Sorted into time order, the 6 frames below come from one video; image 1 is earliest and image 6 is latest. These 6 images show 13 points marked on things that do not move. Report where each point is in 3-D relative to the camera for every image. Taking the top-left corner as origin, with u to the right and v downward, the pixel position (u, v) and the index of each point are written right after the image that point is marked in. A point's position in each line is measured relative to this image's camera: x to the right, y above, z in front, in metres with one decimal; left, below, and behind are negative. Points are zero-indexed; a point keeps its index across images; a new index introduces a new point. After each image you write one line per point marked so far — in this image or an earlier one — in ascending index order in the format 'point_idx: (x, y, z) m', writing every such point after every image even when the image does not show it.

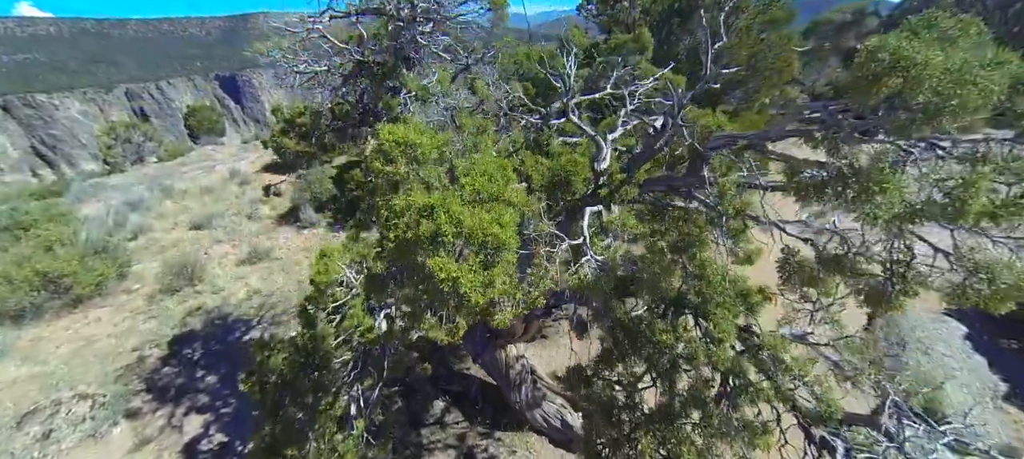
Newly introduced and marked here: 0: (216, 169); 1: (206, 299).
0: (-12.6, +2.5, +17.2) m
1: (-5.1, -1.2, +6.8) m
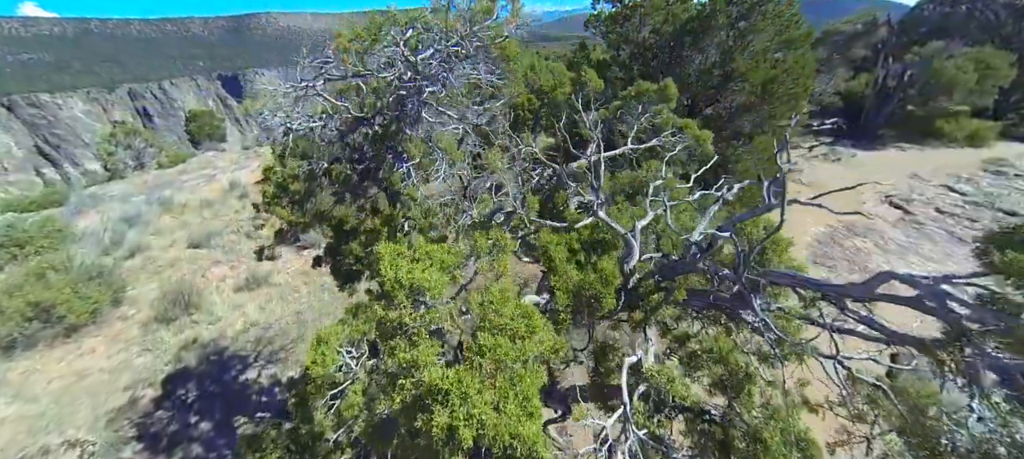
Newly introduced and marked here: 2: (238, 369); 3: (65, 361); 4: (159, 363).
0: (-12.4, +2.1, +17.0) m
1: (-5.0, -1.6, +6.6) m
2: (-4.1, -2.1, +6.1) m
3: (-6.6, -1.9, +6.0) m
4: (-5.1, -2.0, +5.9) m
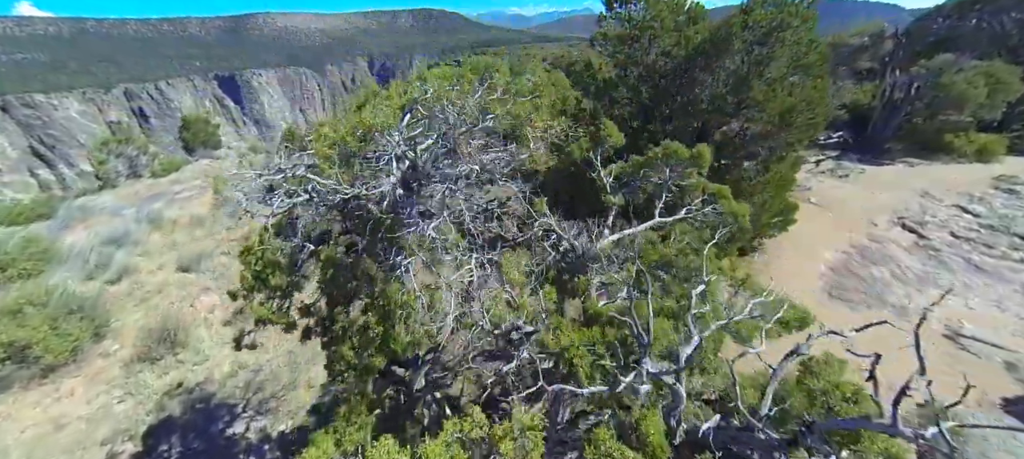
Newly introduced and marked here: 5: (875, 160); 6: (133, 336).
0: (-12.4, +1.5, +16.6) m
1: (-4.9, -2.2, +6.2) m
2: (-4.0, -2.6, +5.7) m
3: (-6.5, -2.4, +5.6) m
4: (-5.1, -2.5, +5.6) m
5: (+15.9, +3.1, +17.8) m
6: (-6.5, -1.8, +7.0) m
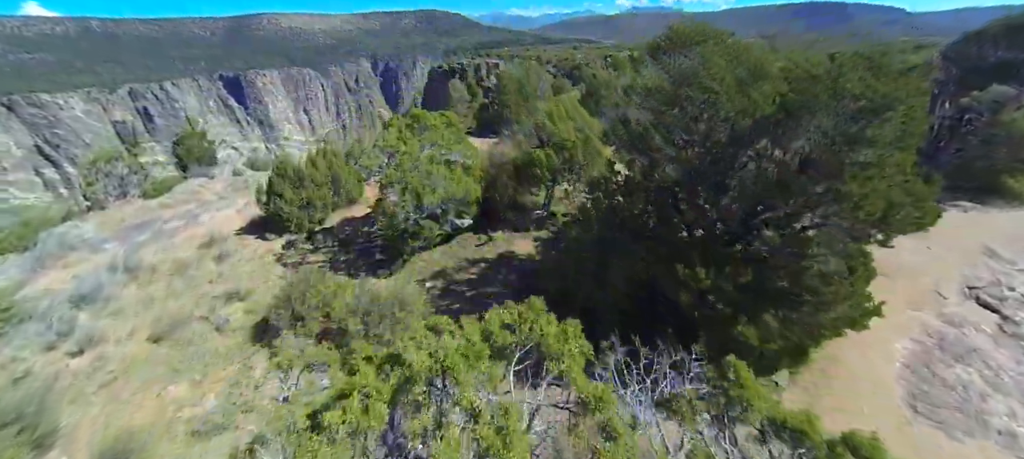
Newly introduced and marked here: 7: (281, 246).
0: (-12.1, +0.3, +15.6) m
1: (-4.7, -3.5, +5.1) m
2: (-3.7, -3.9, +4.6) m
3: (-6.2, -3.7, +4.5) m
4: (-4.8, -3.8, +4.5) m
5: (+16.3, +1.6, +16.6) m
6: (-6.2, -3.1, +5.9) m
7: (-6.9, -0.5, +12.2) m
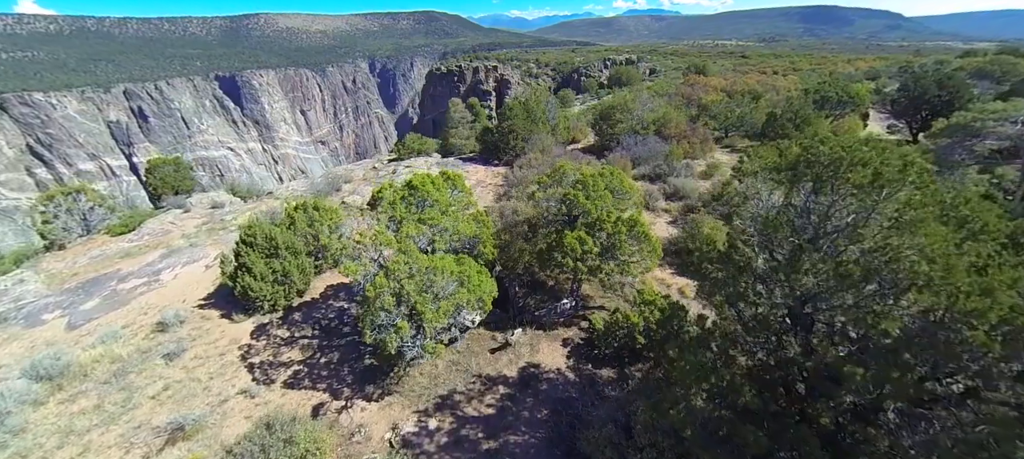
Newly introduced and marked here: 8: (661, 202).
0: (-11.6, -1.8, +13.4) m
1: (-4.2, -5.5, +3.0) m
2: (-3.2, -5.9, +2.5) m
3: (-5.7, -5.8, +2.4) m
4: (-4.3, -5.8, +2.3) m
5: (+16.7, -0.5, +14.7) m
6: (-5.7, -5.1, +3.7) m
7: (-6.5, -2.5, +10.0) m
8: (+5.6, +1.0, +15.3) m
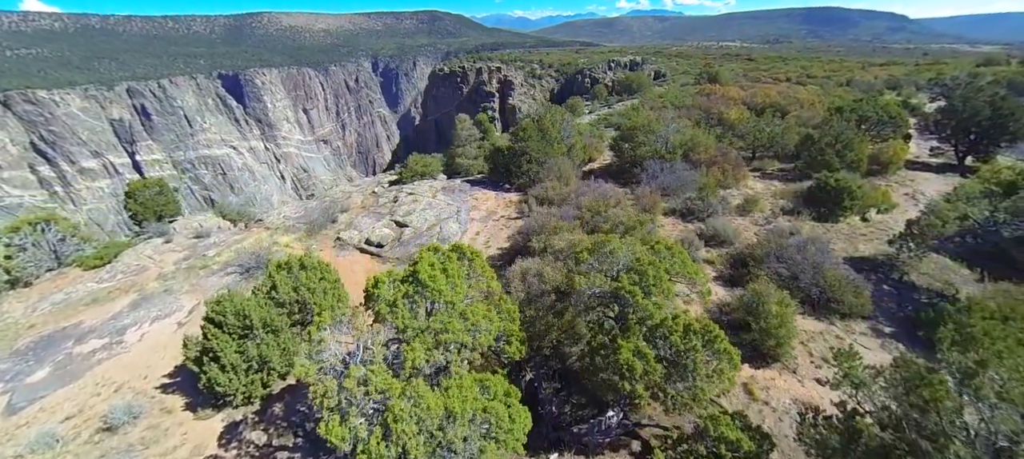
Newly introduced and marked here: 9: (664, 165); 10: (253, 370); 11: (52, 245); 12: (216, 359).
0: (-11.1, -3.3, +11.5) m
1: (-3.7, -7.1, +1.1) m
2: (-2.7, -7.6, +0.6) m
3: (-5.2, -7.4, +0.5) m
4: (-3.8, -7.4, +0.4) m
5: (+17.3, -2.3, +12.7) m
6: (-5.2, -6.8, +1.8) m
7: (-5.9, -4.1, +8.1) m
8: (+6.2, -0.7, +13.4) m
9: (+7.4, +3.2, +19.8) m
10: (-5.5, -3.0, +8.7) m
11: (-20.2, -0.7, +18.0) m
12: (-6.2, -2.7, +8.5) m
